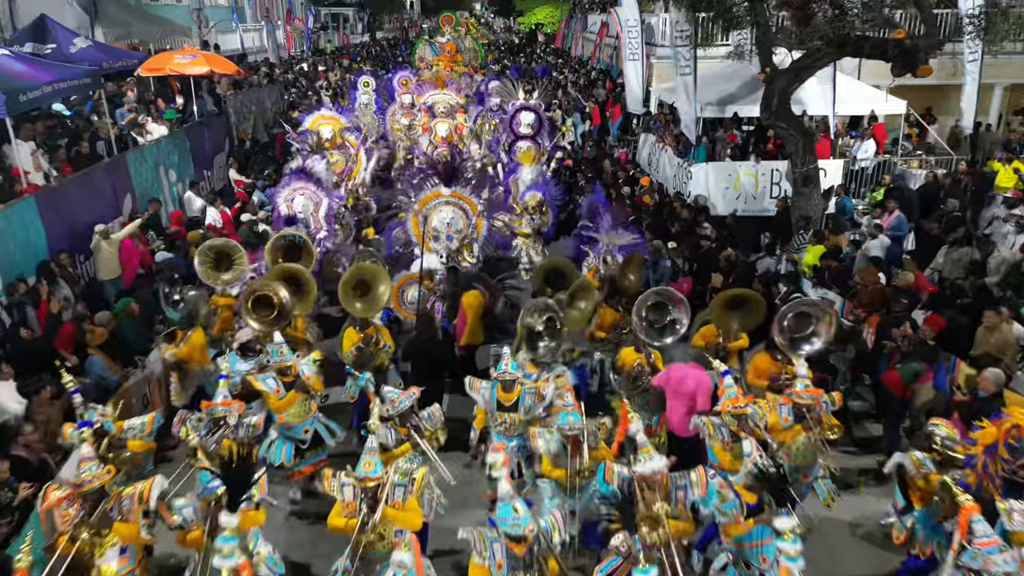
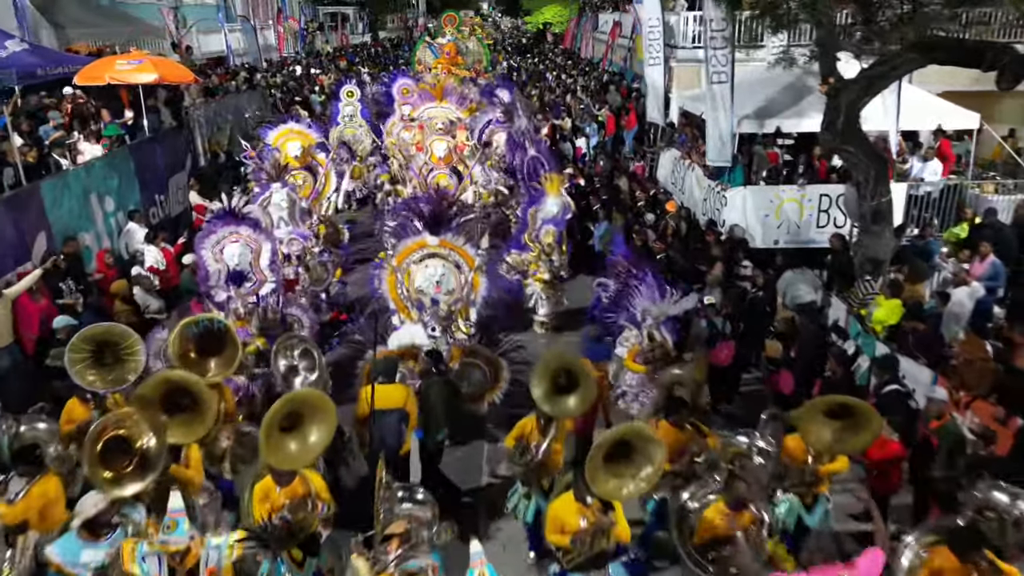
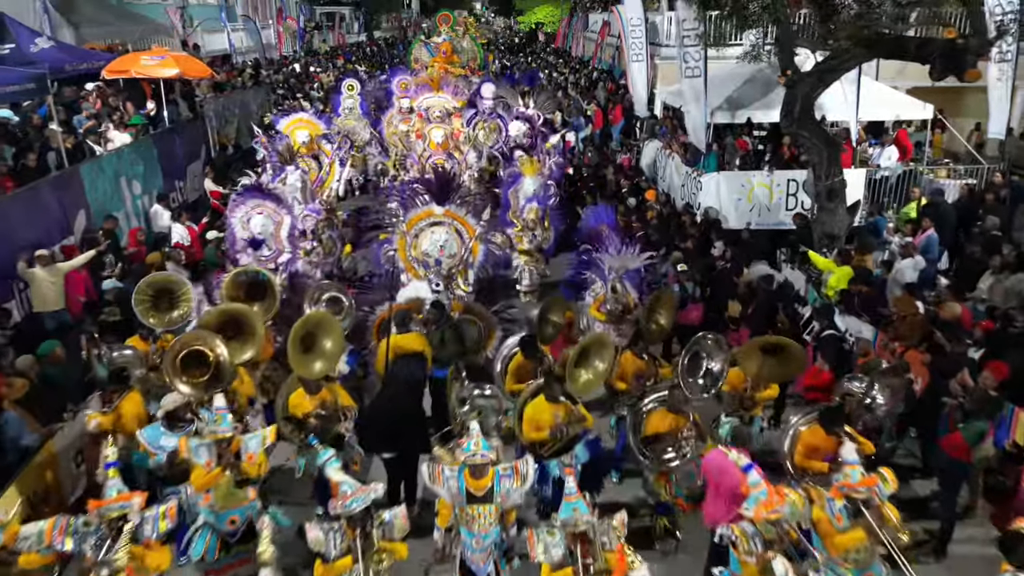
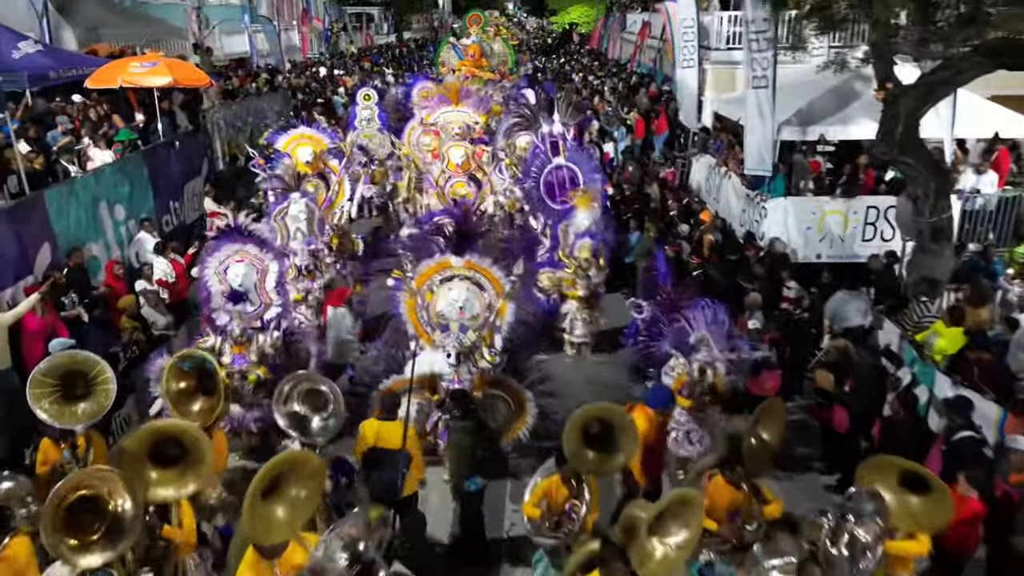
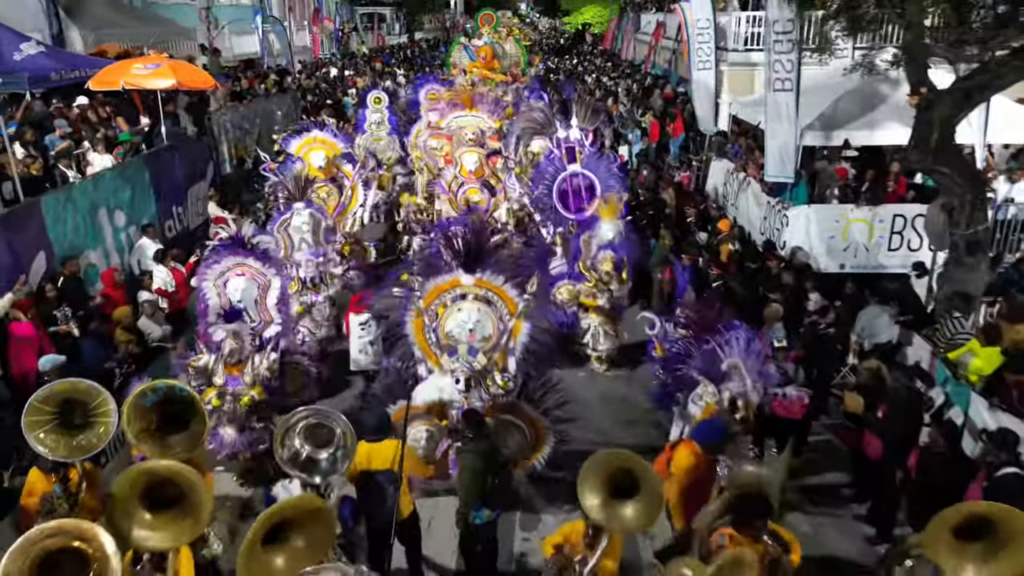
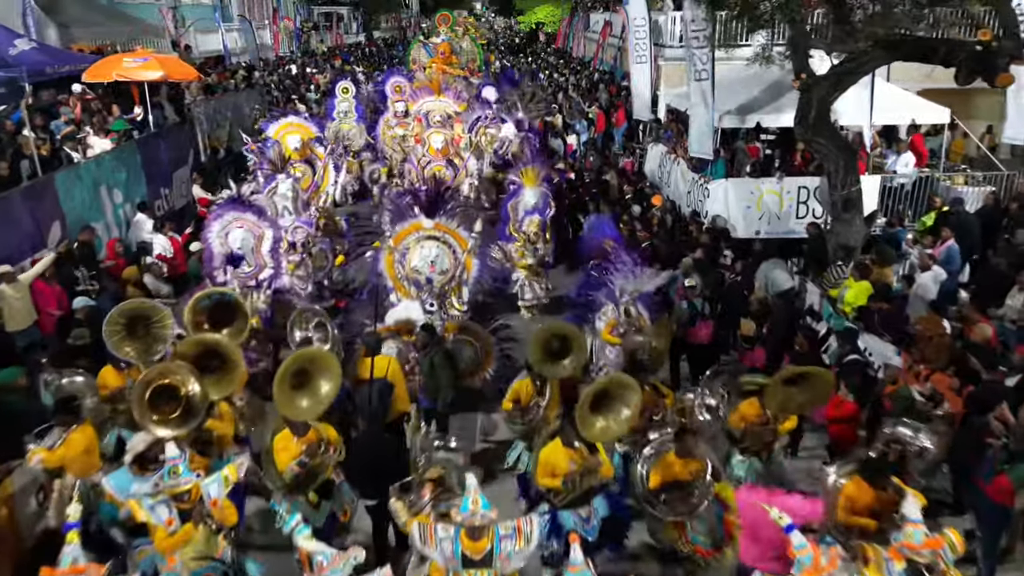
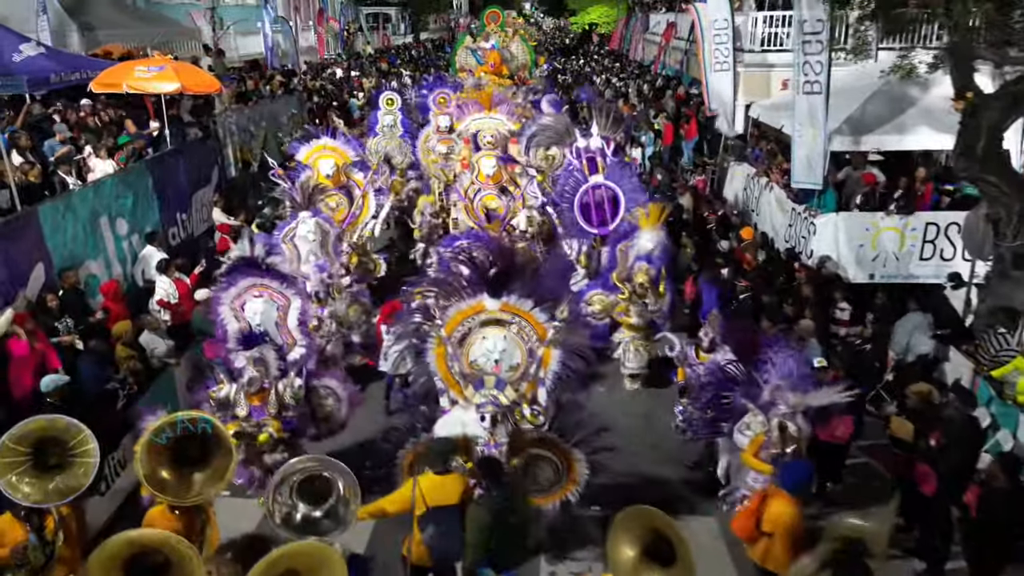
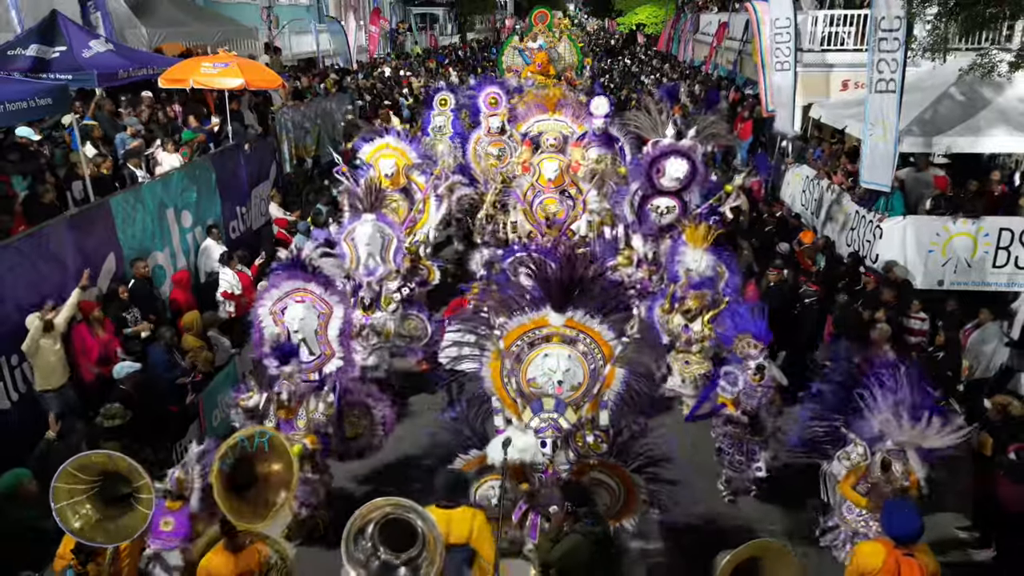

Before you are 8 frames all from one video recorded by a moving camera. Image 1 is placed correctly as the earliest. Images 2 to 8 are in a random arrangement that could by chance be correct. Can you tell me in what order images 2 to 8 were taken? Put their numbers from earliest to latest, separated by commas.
3, 6, 2, 4, 5, 7, 8
